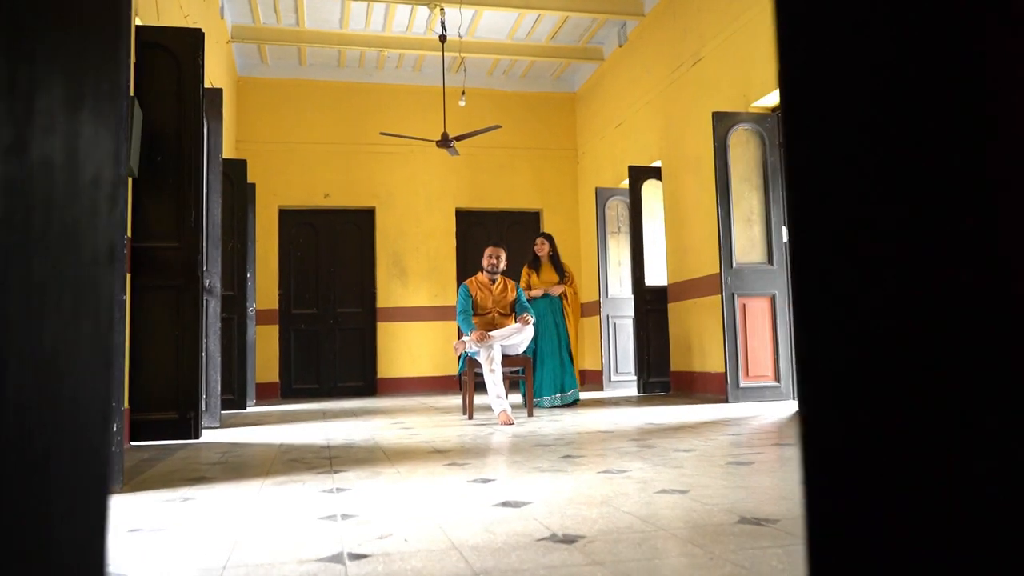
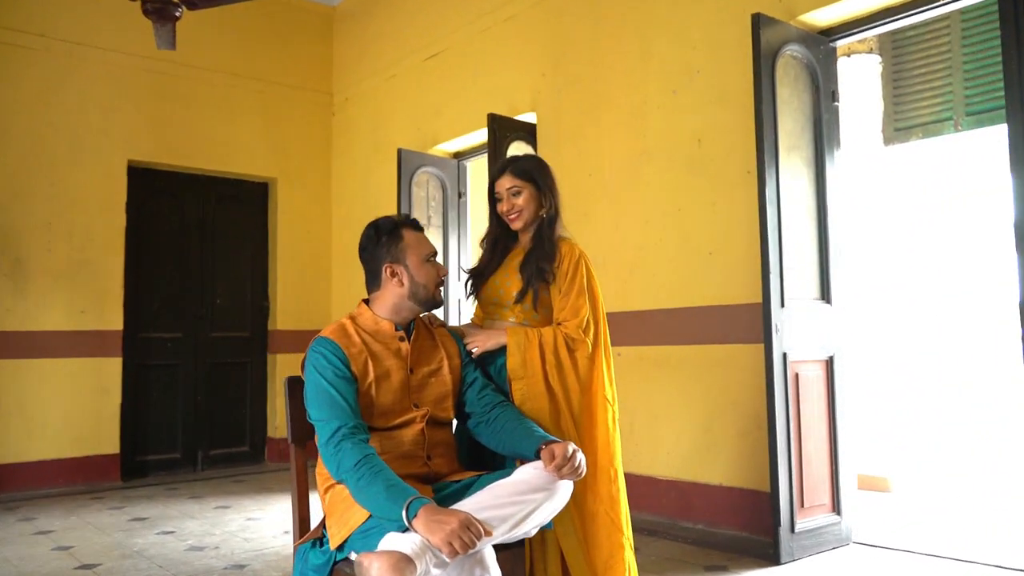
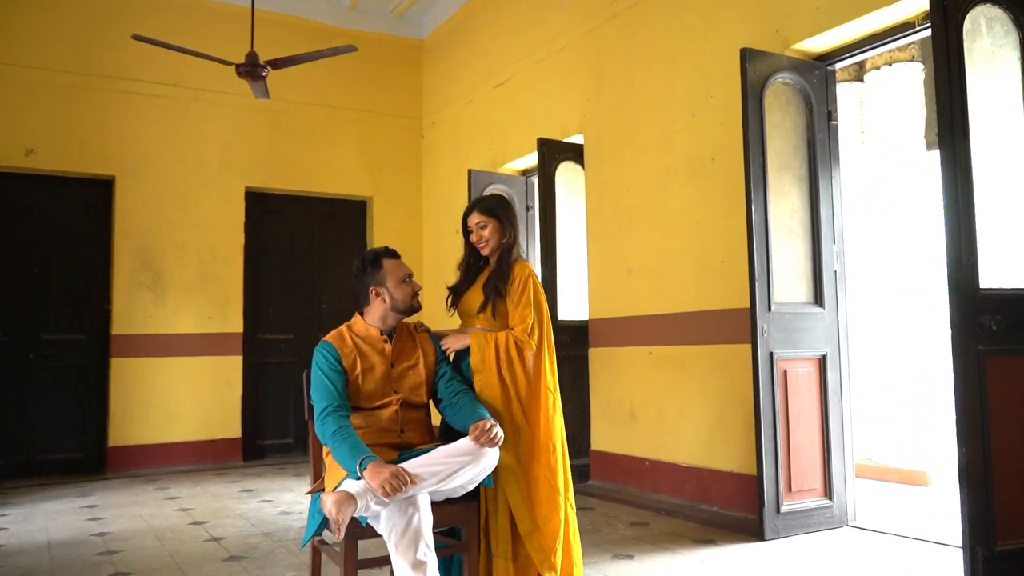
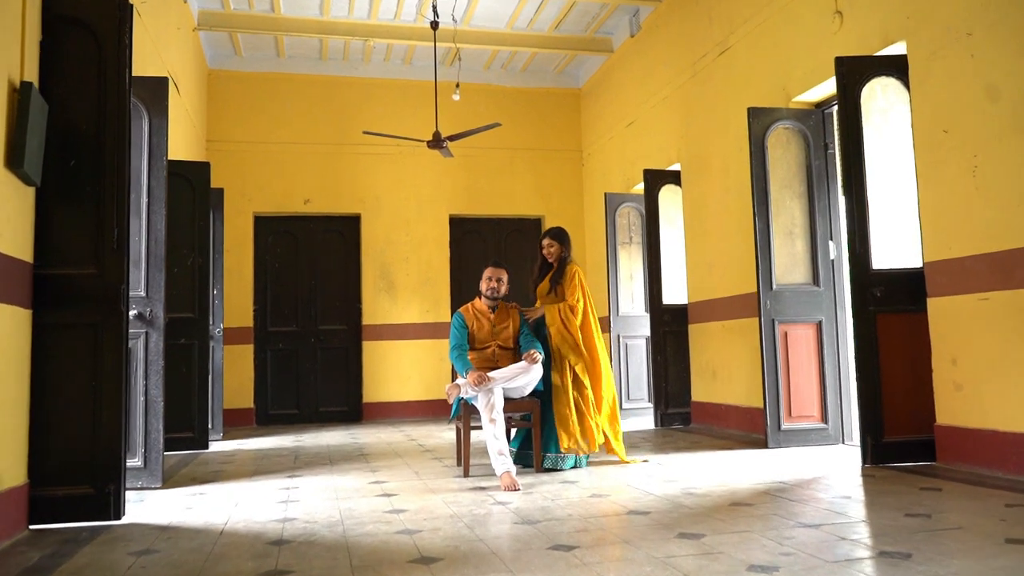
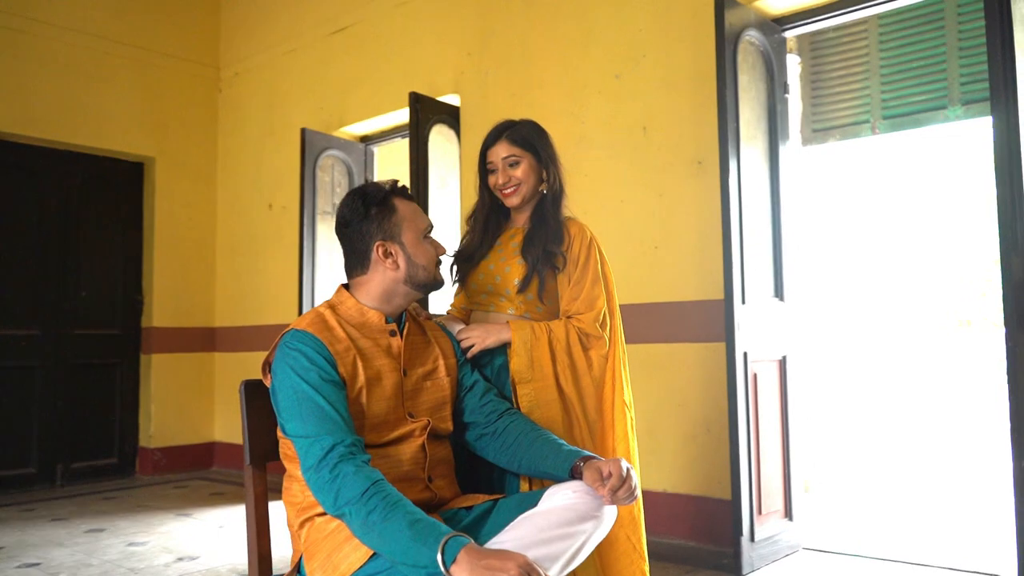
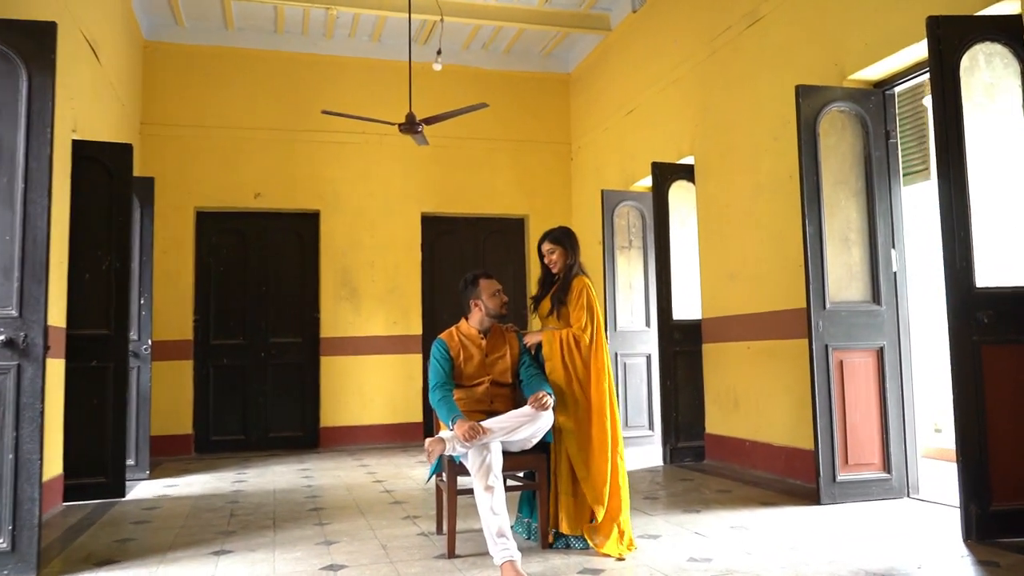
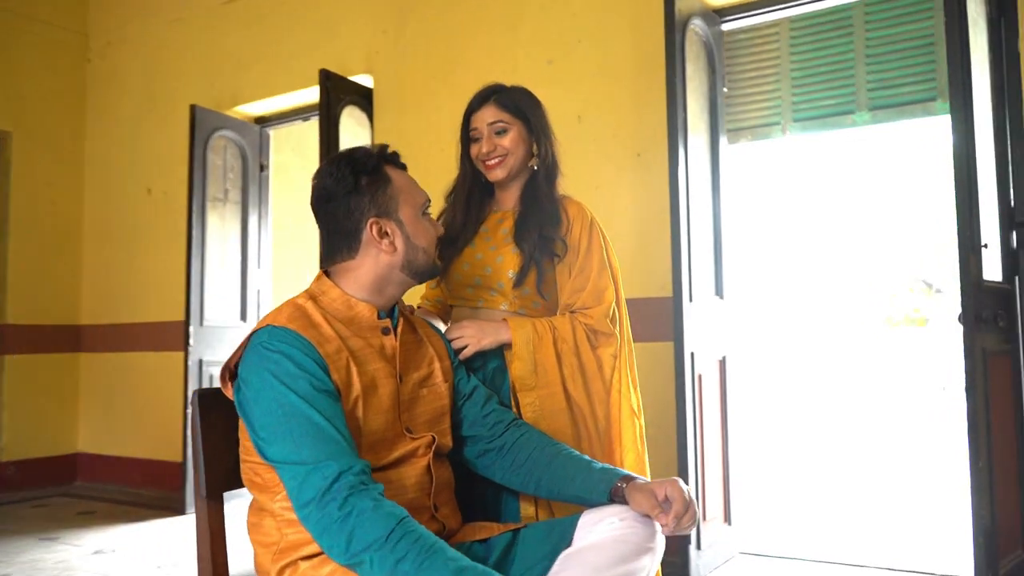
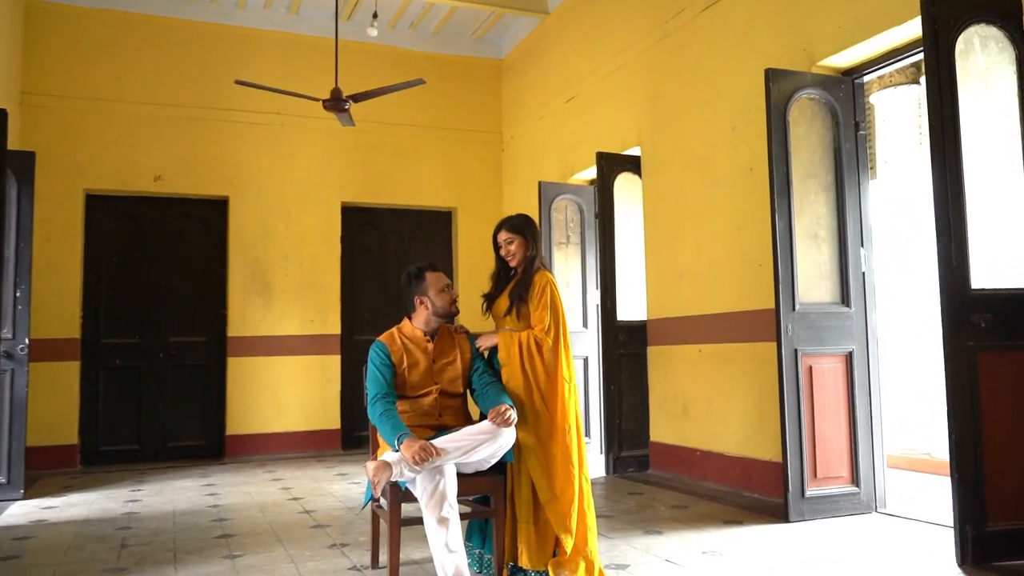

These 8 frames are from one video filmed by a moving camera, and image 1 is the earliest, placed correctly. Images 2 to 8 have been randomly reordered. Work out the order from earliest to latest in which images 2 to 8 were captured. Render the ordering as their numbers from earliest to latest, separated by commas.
4, 6, 8, 3, 2, 5, 7
